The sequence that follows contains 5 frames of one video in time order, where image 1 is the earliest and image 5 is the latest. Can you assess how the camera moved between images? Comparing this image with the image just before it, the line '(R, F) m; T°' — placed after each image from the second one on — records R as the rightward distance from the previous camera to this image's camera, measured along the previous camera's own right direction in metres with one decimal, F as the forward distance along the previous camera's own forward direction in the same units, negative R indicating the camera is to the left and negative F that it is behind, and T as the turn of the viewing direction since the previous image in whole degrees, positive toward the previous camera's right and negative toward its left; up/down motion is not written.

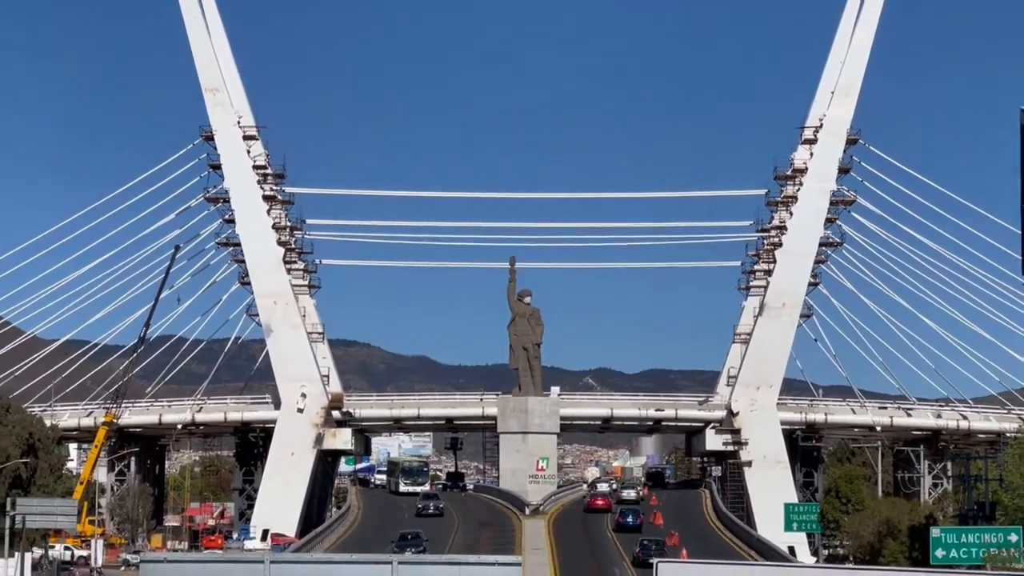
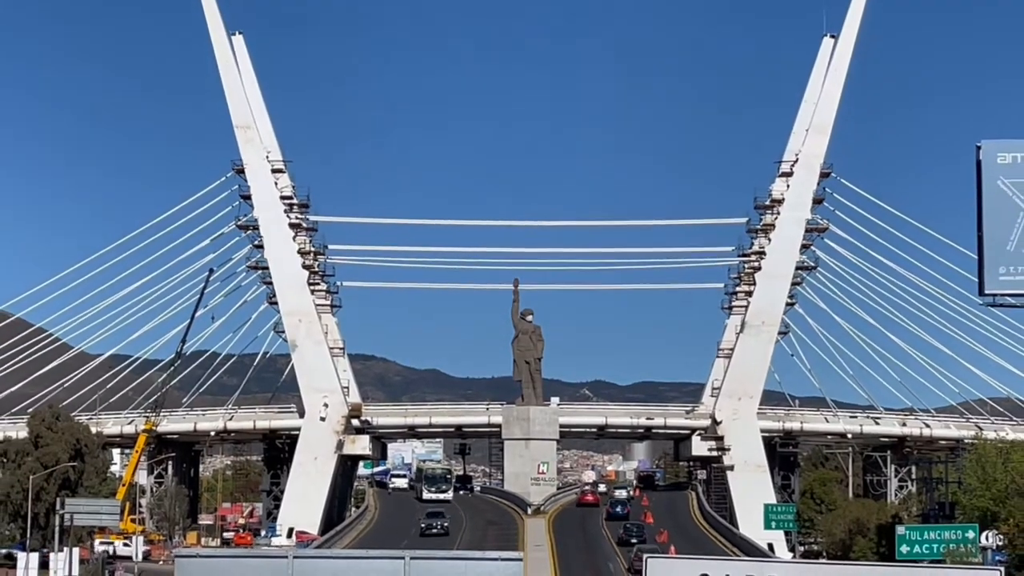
(0.0, -5.6) m; 0°
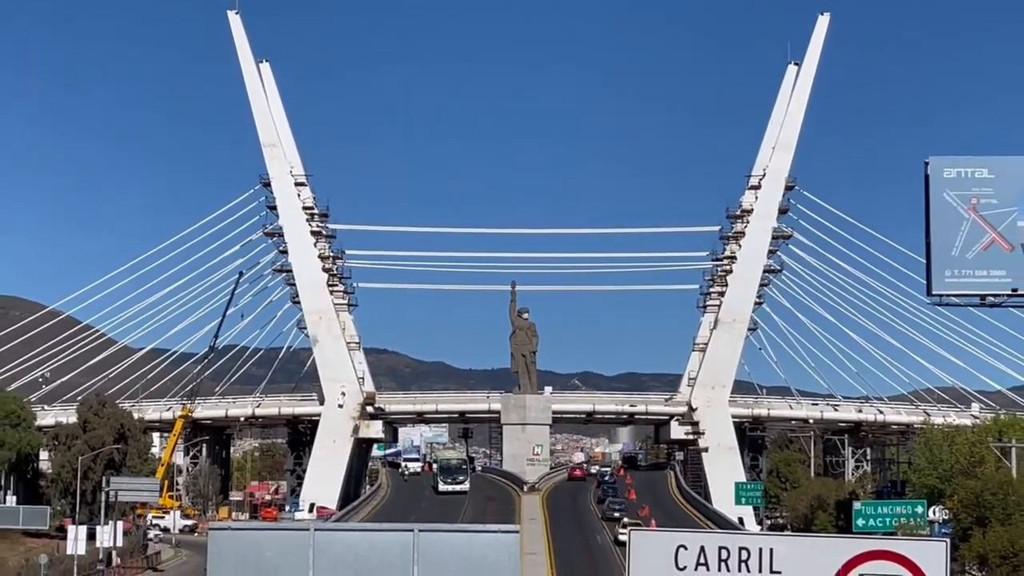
(0.0, -7.4) m; 0°
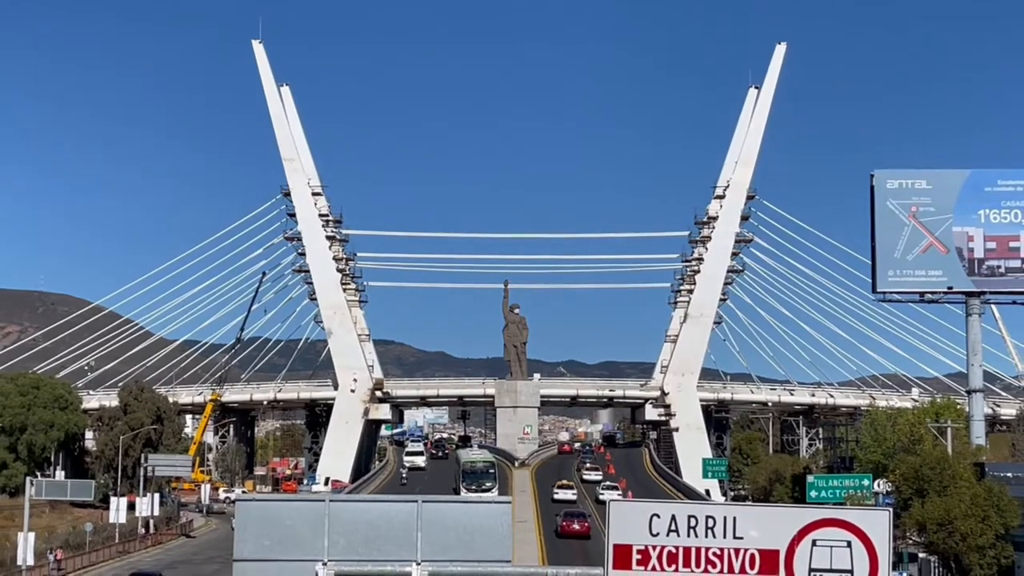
(+0.1, -8.9) m; 0°
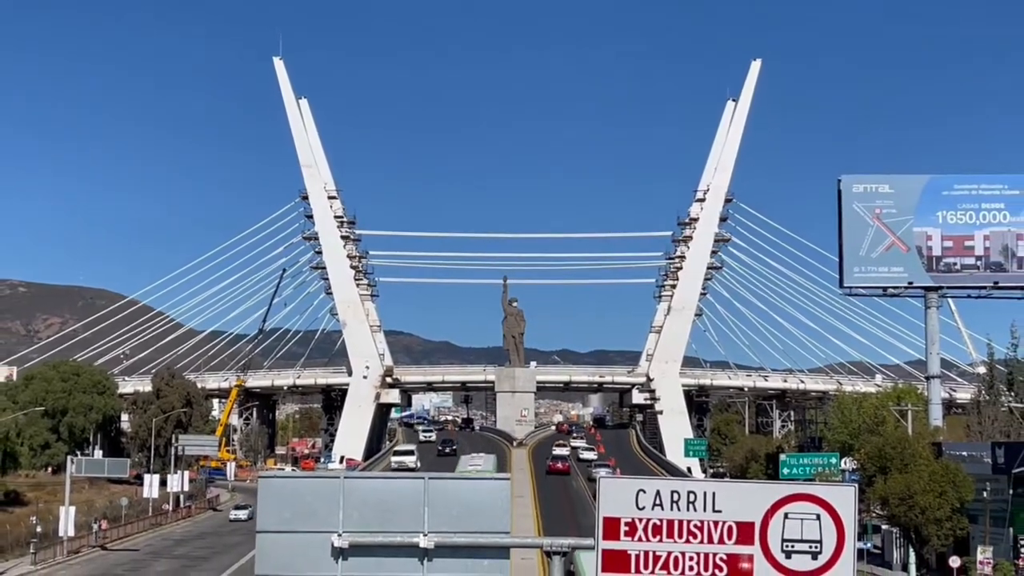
(0.0, -7.5) m; 0°
